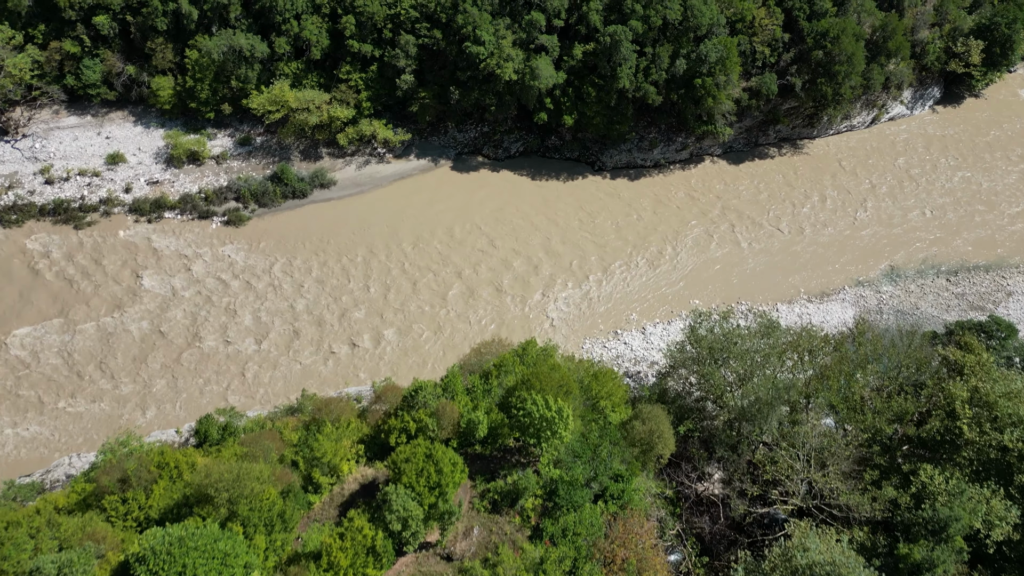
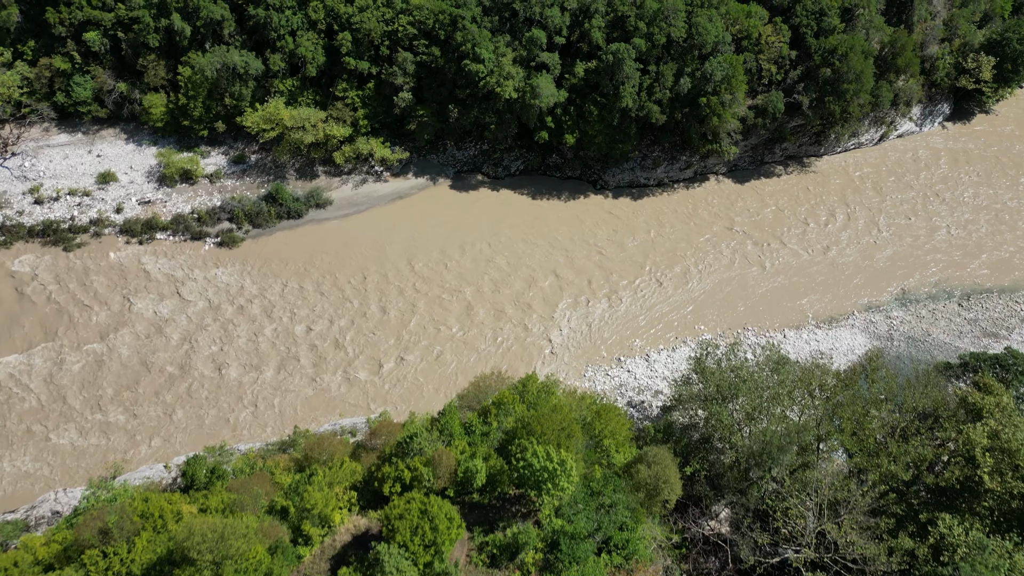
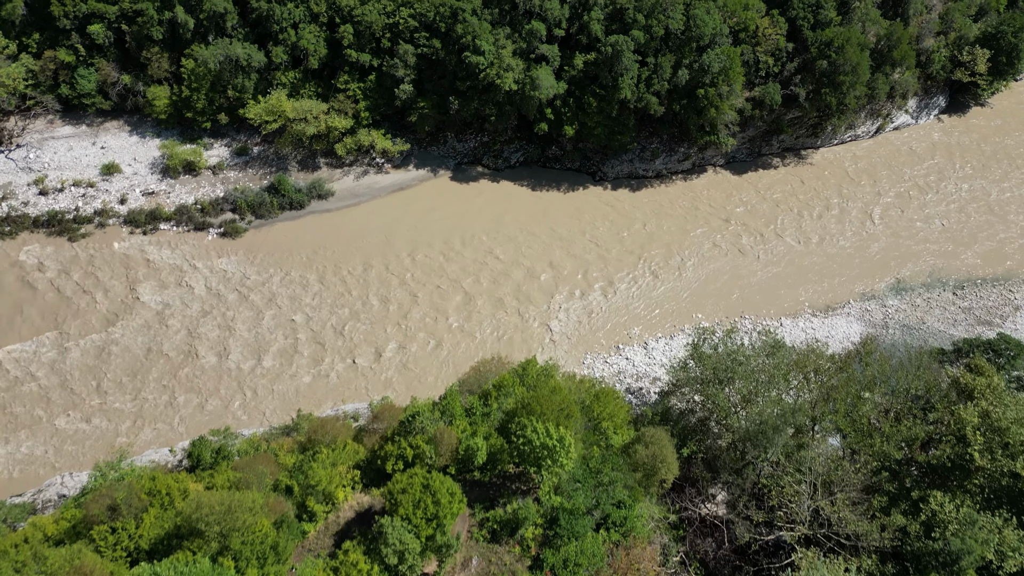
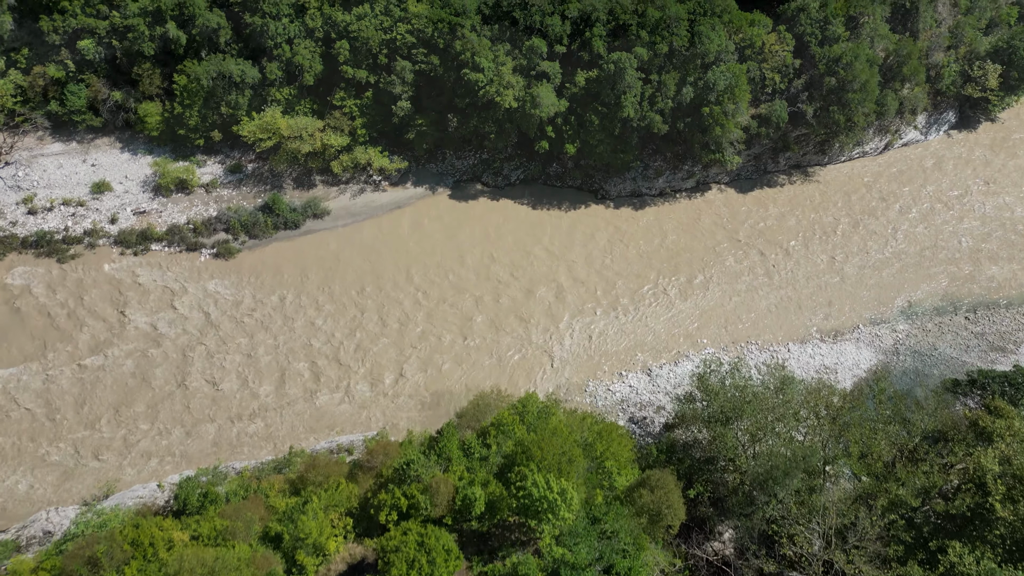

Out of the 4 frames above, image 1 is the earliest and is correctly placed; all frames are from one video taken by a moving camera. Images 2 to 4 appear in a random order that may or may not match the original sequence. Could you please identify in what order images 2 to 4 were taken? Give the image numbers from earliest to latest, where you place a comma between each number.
3, 2, 4
